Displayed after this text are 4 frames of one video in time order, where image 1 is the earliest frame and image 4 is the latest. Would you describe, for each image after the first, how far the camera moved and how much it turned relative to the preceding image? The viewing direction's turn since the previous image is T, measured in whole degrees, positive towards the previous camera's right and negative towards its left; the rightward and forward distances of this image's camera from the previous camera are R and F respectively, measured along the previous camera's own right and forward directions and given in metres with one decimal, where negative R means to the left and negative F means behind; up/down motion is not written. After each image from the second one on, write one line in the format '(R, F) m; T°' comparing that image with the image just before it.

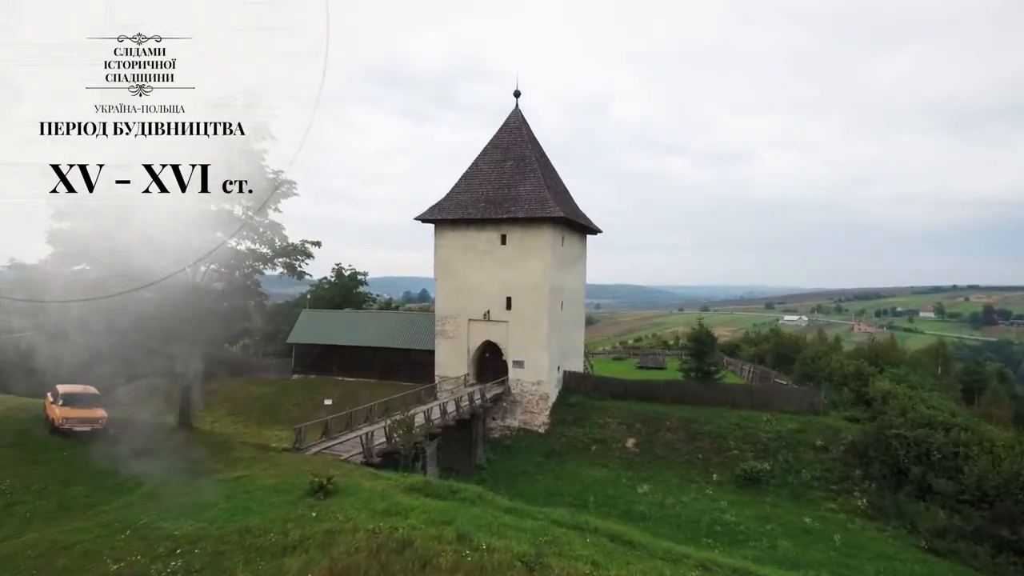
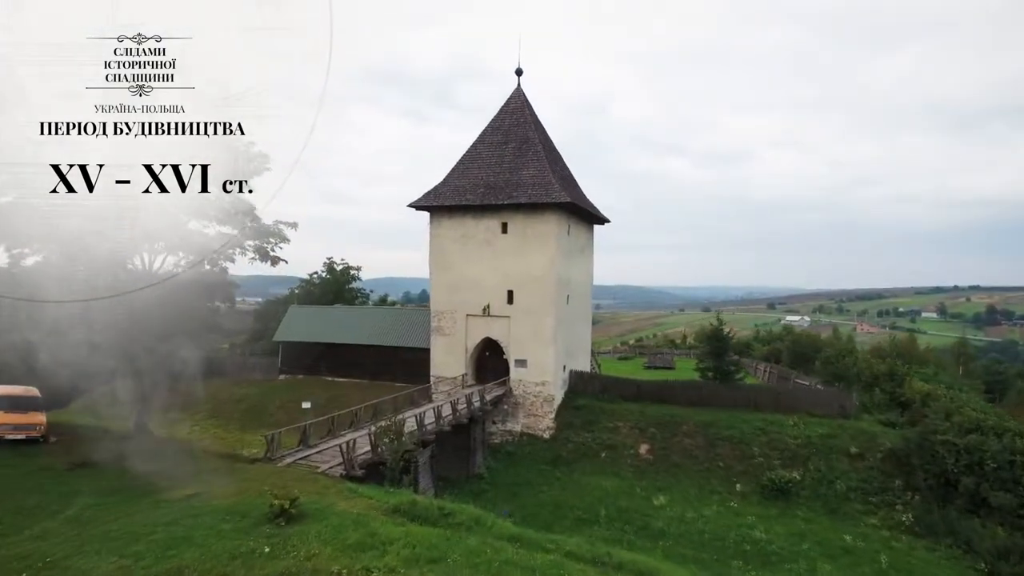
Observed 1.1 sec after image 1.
(-0.1, +1.6) m; 0°
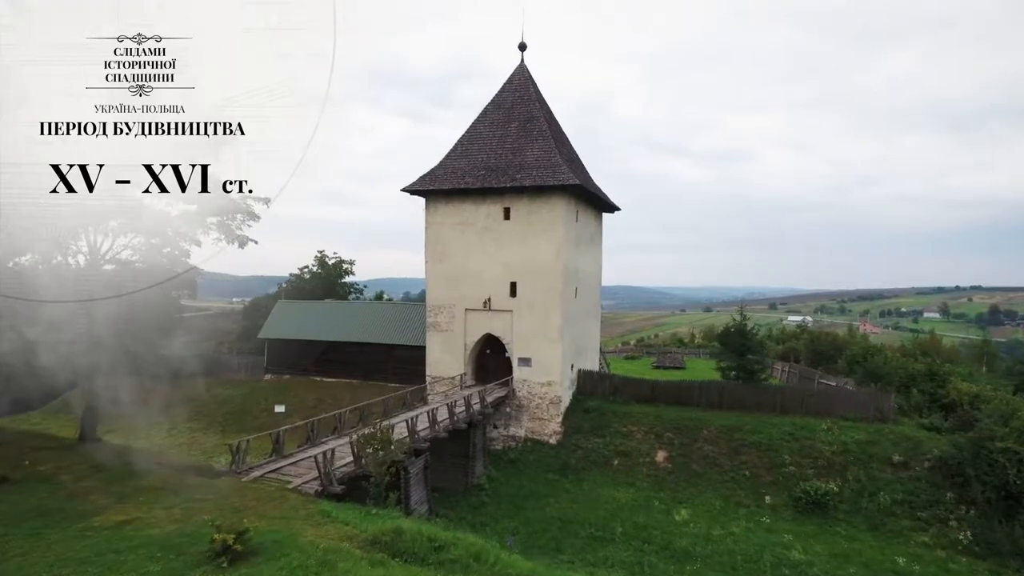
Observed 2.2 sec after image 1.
(-0.1, +1.6) m; 0°
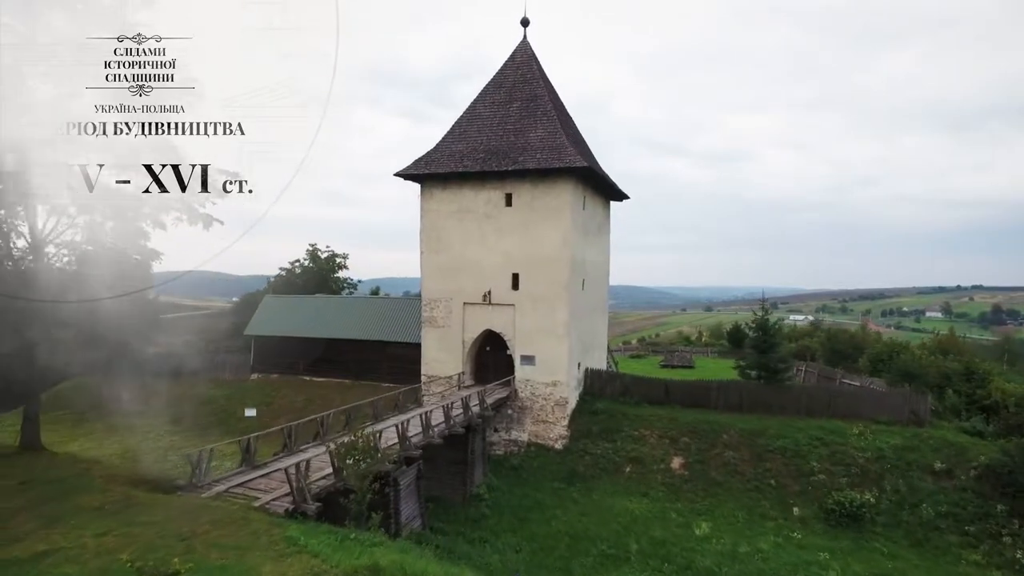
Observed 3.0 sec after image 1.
(0.0, +1.3) m; 0°
